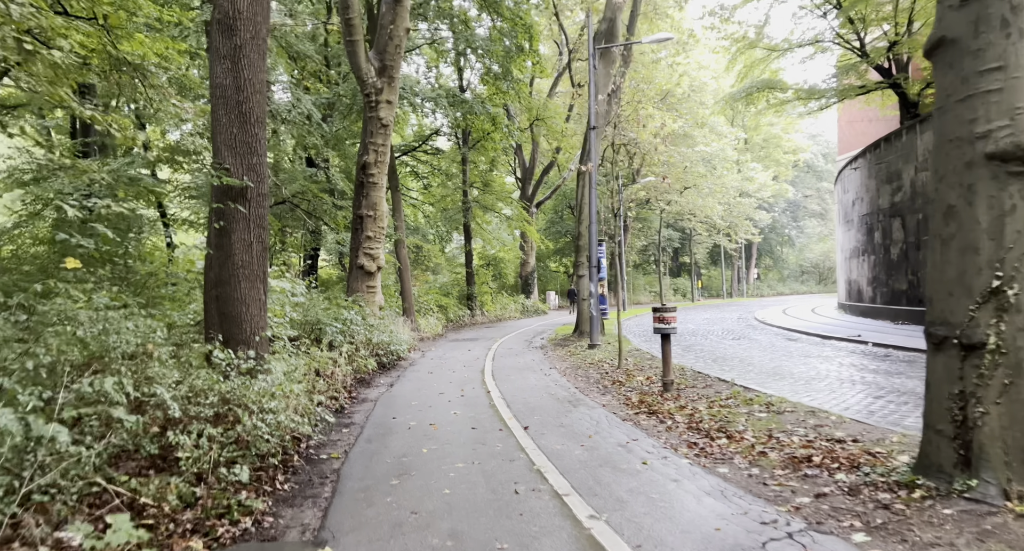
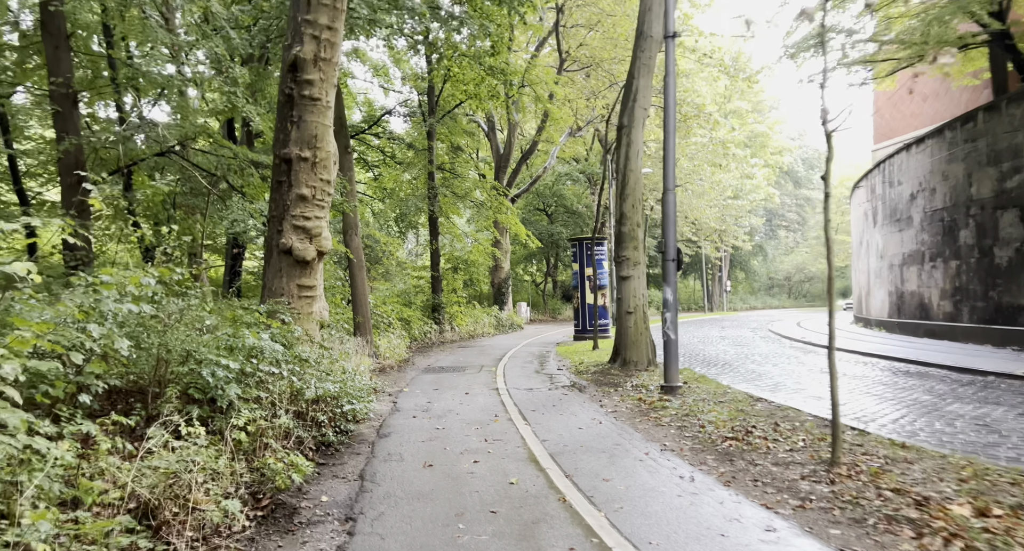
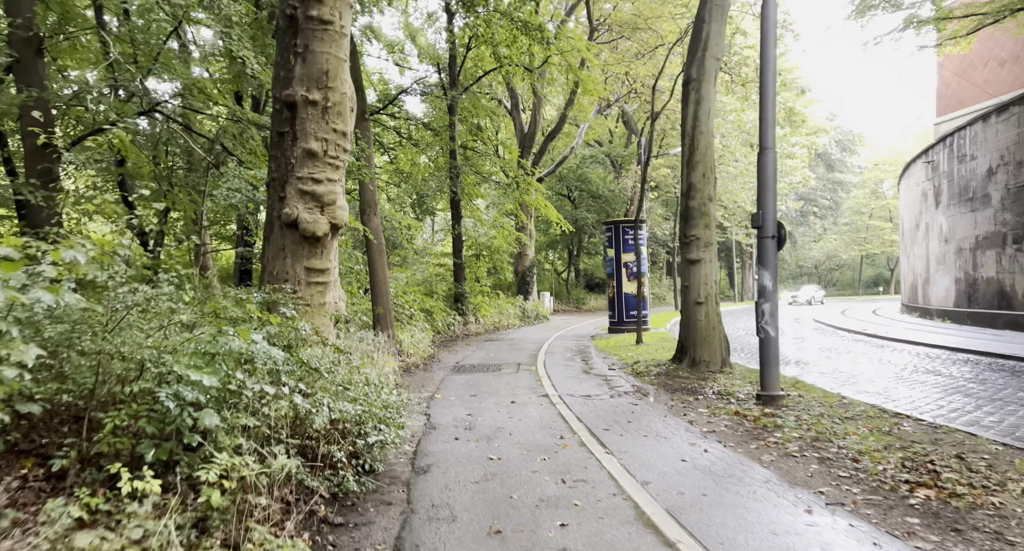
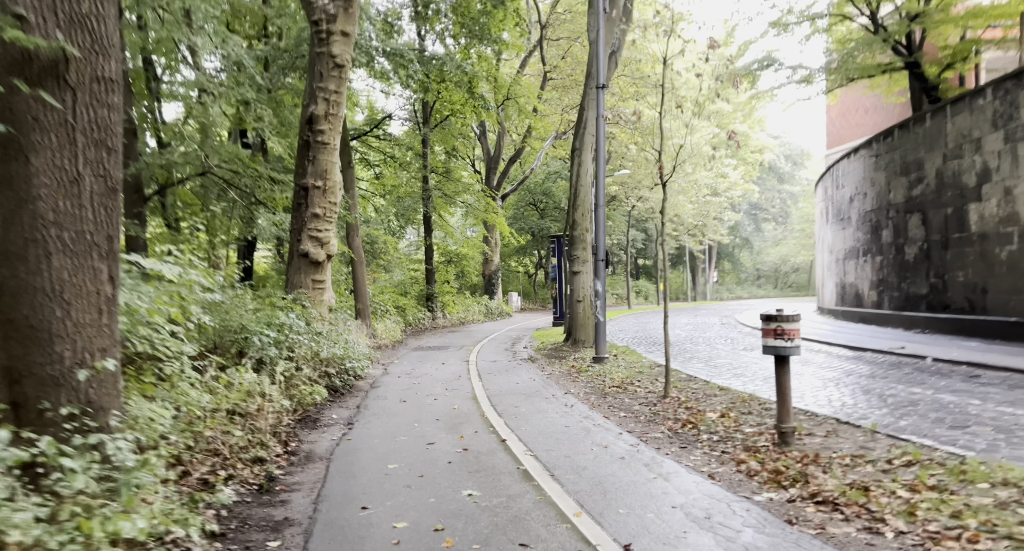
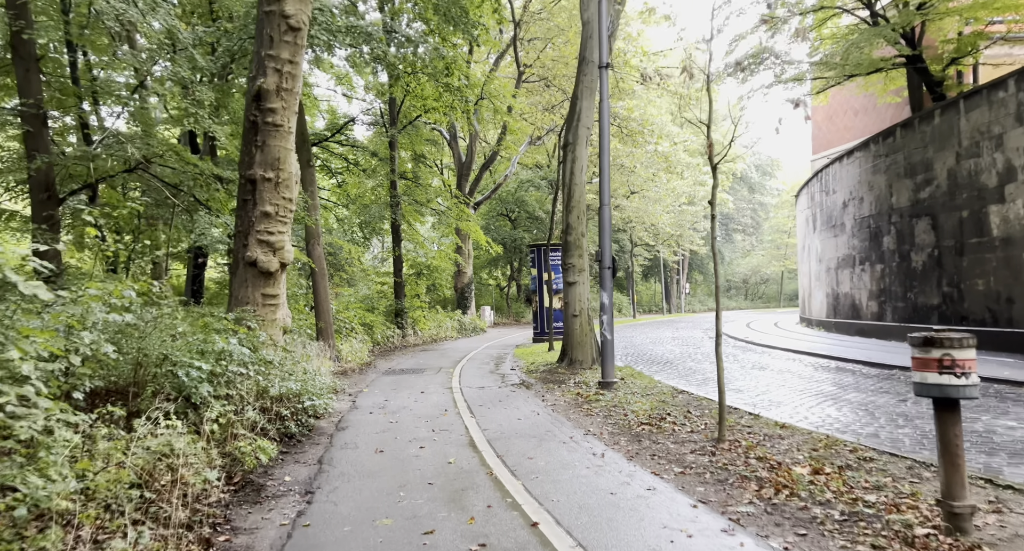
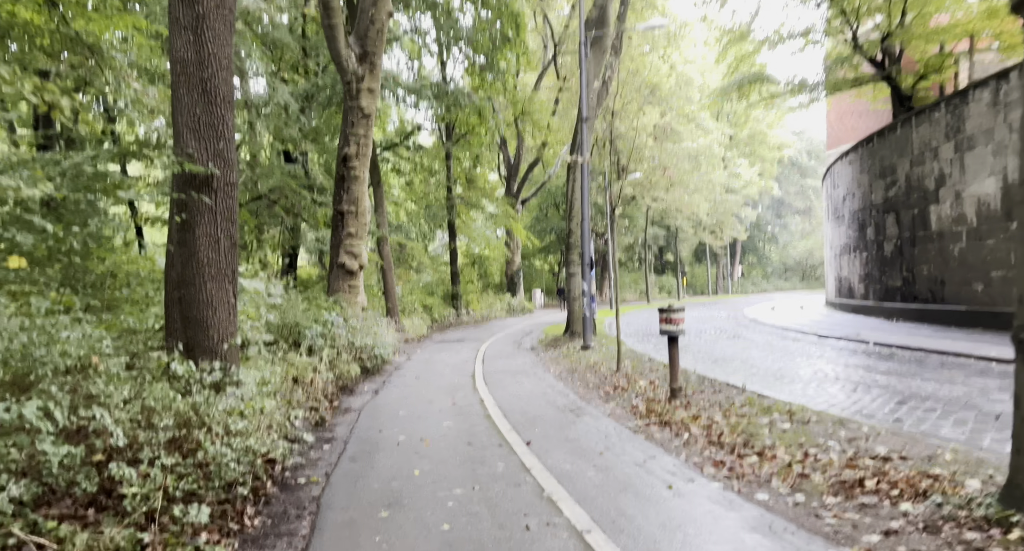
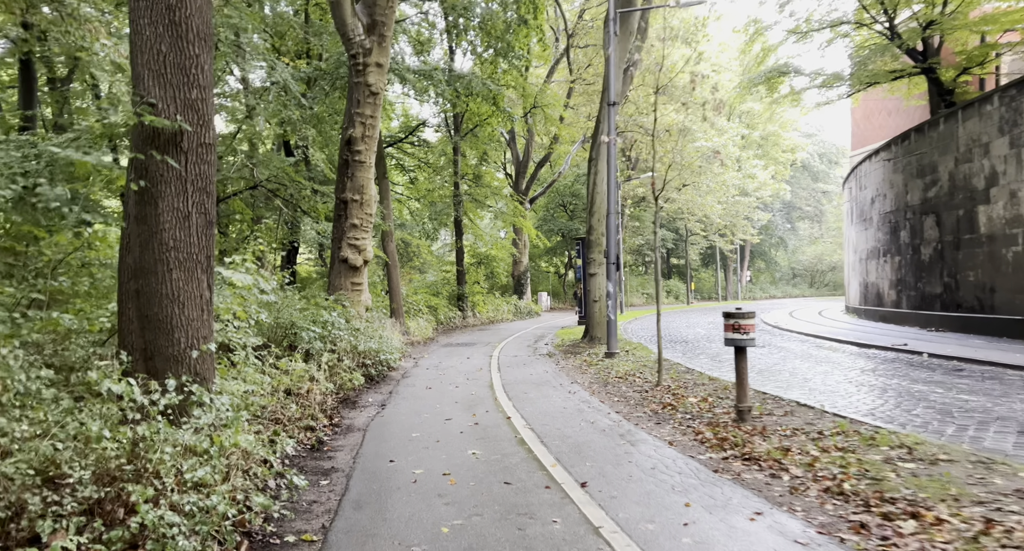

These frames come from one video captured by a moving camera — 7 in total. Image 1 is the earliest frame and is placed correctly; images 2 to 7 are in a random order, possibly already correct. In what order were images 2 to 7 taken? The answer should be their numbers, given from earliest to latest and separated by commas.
6, 7, 4, 5, 2, 3
